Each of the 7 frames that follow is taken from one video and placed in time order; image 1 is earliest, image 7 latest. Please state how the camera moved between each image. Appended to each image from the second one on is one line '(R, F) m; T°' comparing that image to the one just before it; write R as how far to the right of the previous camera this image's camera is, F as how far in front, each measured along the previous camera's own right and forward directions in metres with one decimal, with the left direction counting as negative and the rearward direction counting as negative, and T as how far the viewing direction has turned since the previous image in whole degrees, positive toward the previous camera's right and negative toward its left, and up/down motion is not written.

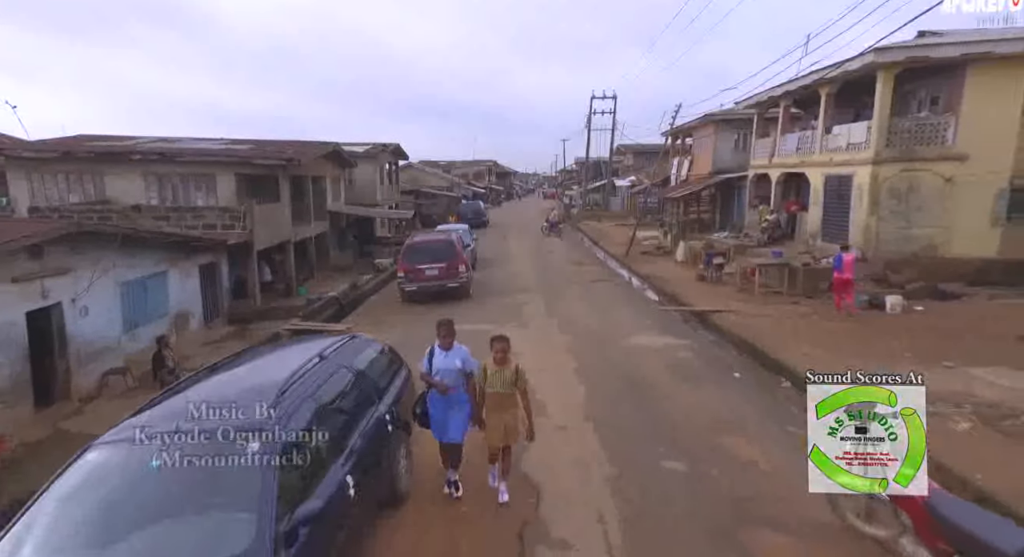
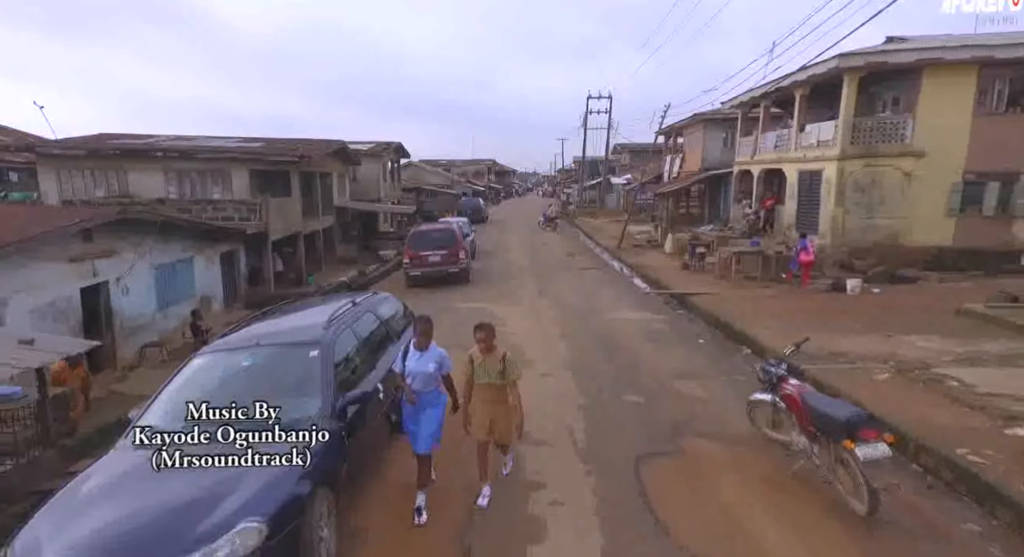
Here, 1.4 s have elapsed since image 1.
(+0.1, -1.2) m; 0°
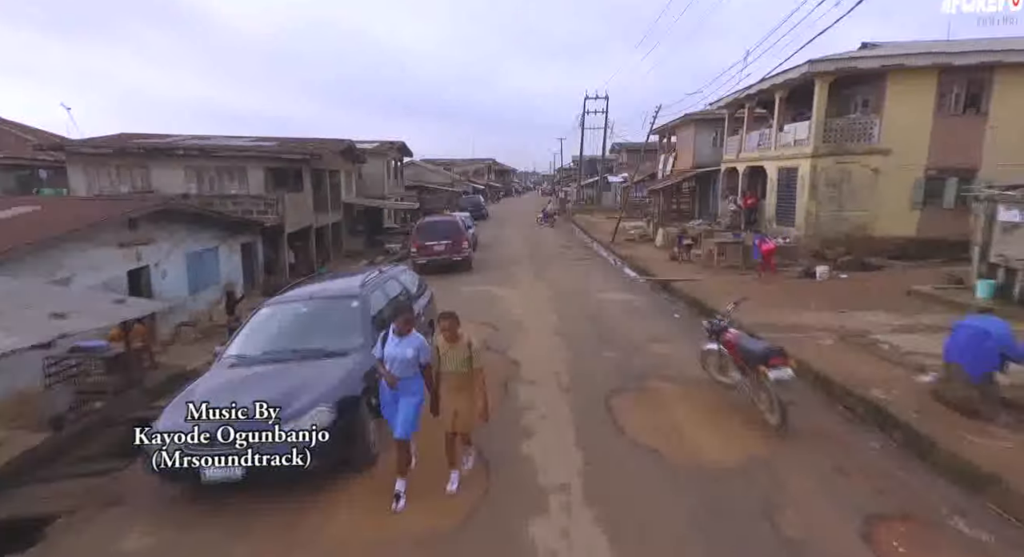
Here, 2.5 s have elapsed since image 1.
(0.0, -1.3) m; 0°
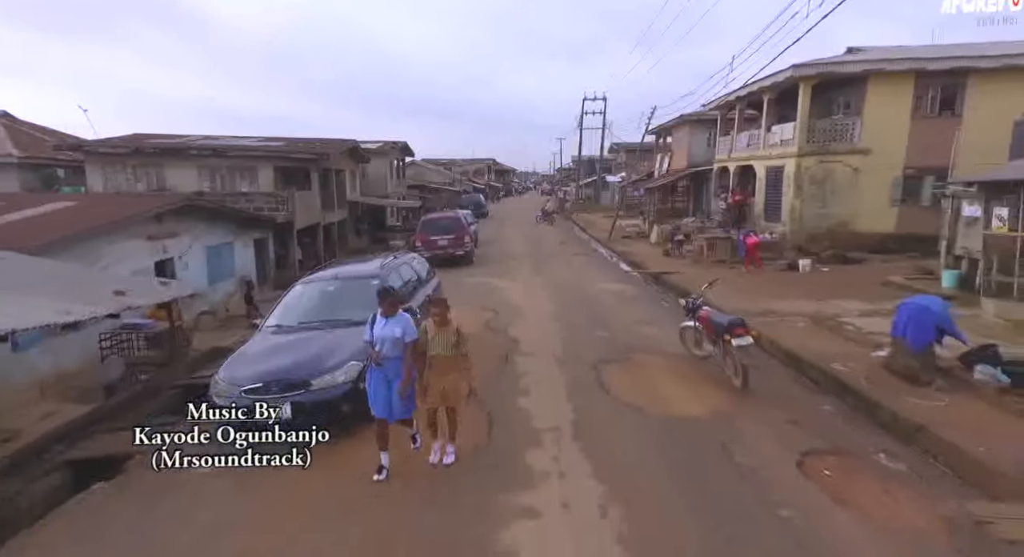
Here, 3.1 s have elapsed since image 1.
(0.0, -0.8) m; 0°
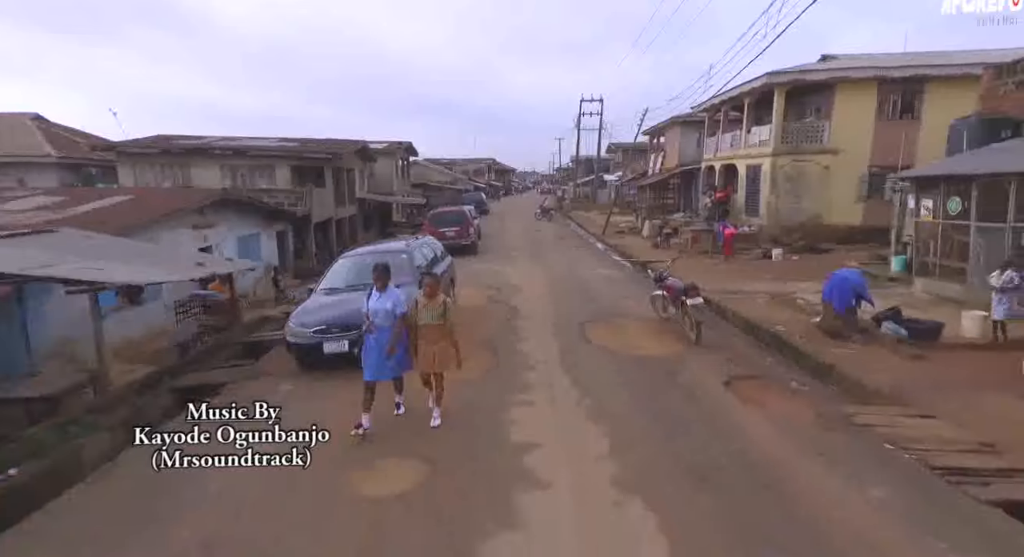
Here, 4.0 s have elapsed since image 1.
(0.0, -1.6) m; 0°
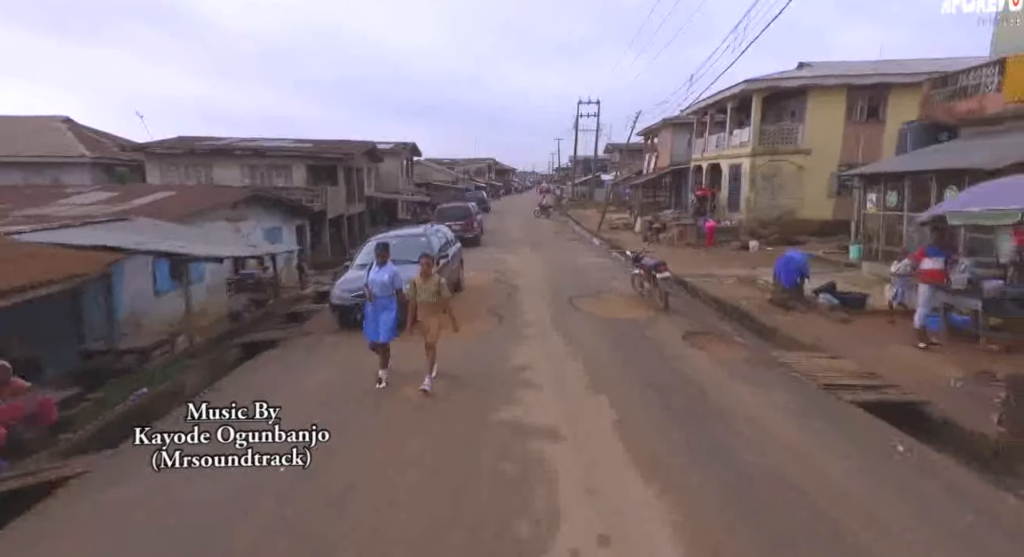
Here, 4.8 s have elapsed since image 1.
(0.0, -1.6) m; 0°
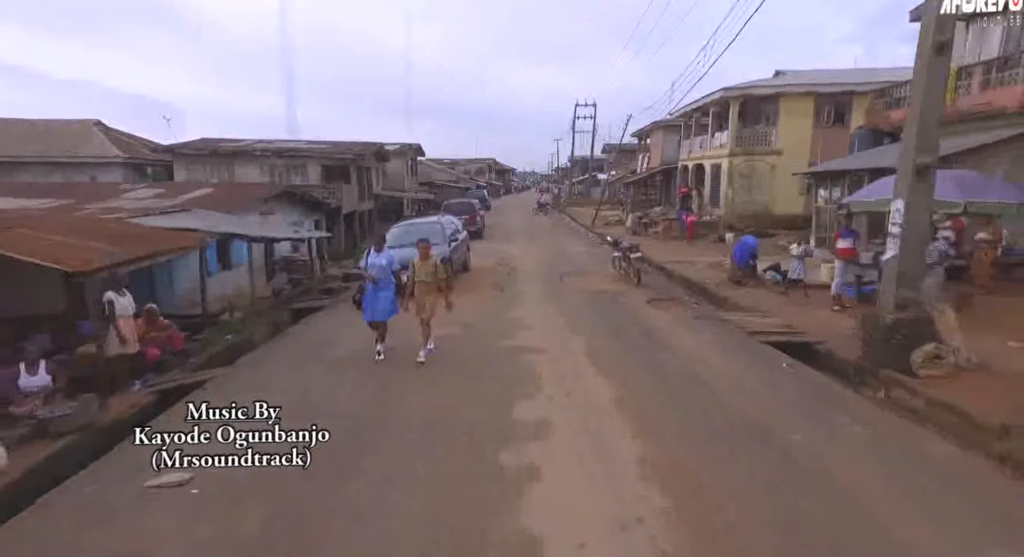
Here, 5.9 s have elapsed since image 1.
(0.0, -2.0) m; 0°
